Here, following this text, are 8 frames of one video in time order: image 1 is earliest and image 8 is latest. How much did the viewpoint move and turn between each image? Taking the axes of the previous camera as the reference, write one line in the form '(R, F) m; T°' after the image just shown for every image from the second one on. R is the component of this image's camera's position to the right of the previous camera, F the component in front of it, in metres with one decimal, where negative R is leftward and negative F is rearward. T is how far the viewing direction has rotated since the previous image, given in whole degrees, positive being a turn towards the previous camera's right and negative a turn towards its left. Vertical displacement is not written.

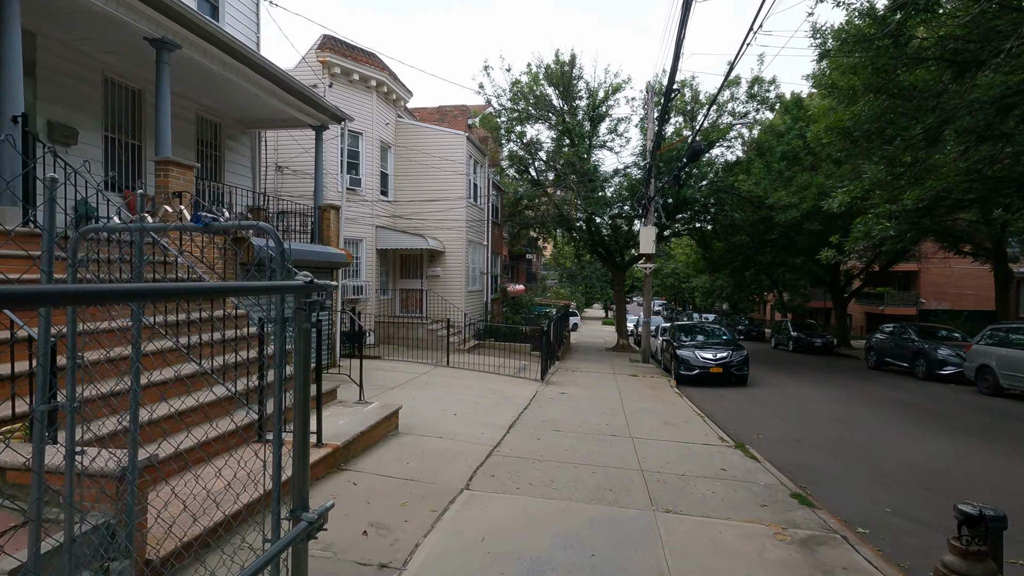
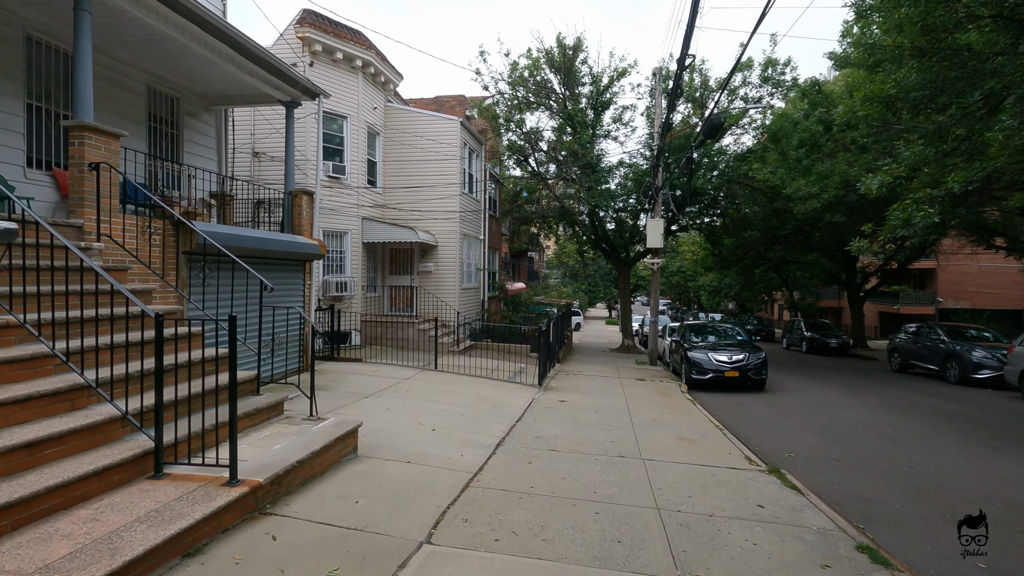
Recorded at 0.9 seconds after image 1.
(+0.2, +1.2) m; 0°
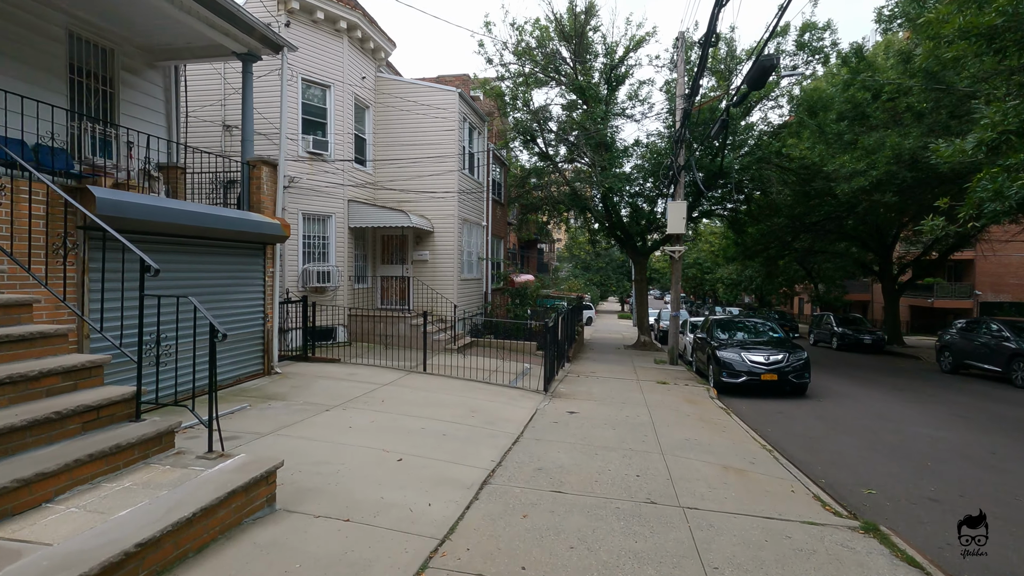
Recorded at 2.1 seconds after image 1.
(+0.2, +1.7) m; -1°
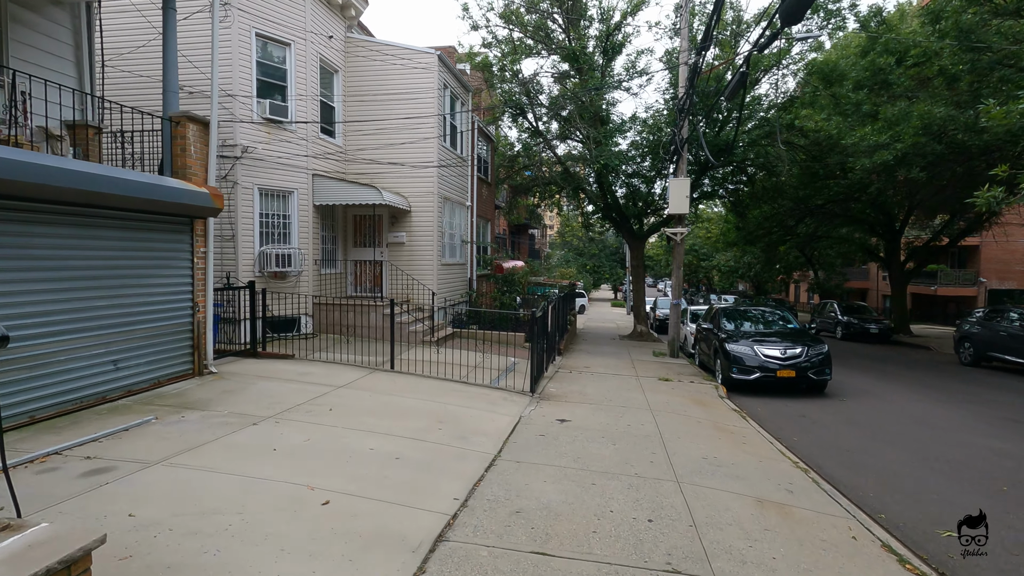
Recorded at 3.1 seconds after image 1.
(+0.2, +1.4) m; +1°
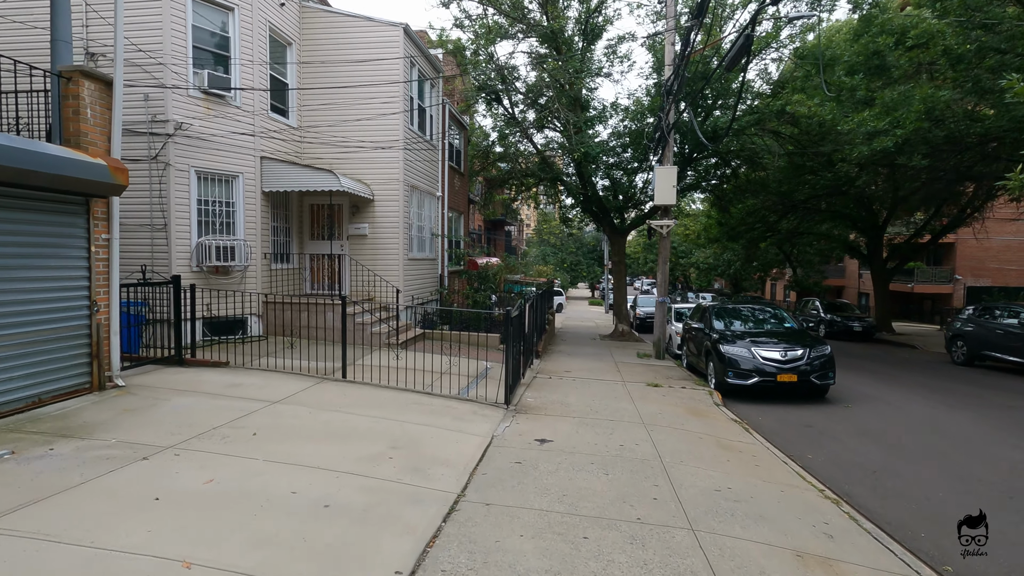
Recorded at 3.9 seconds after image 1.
(+0.1, +1.1) m; +2°
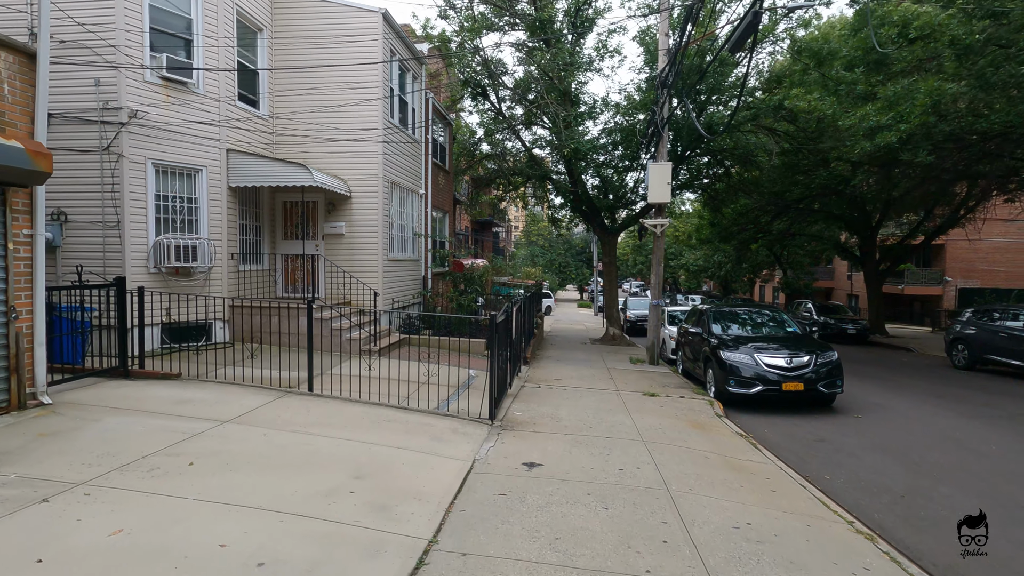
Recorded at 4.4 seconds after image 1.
(0.0, +0.7) m; +1°
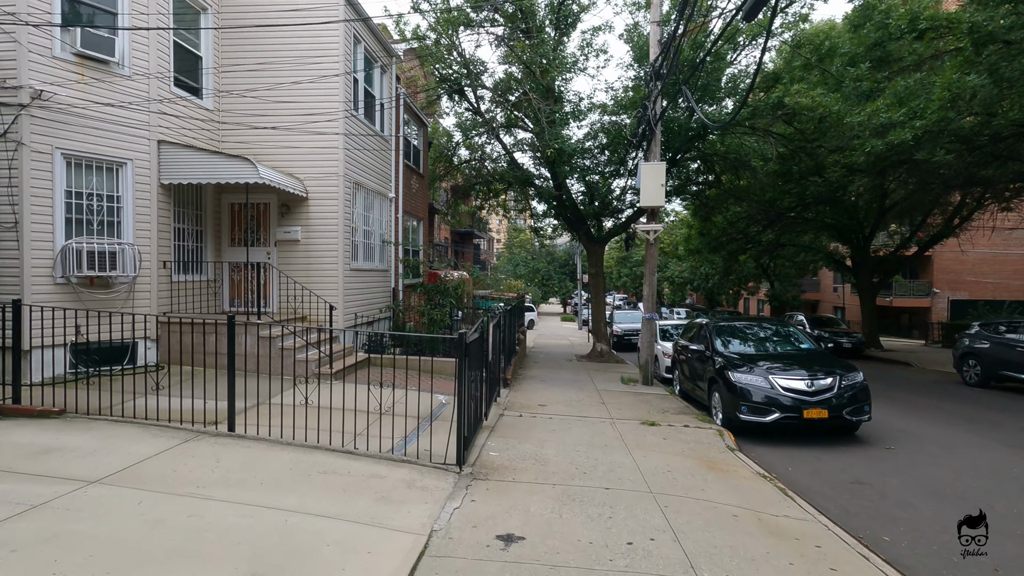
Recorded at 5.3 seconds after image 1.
(+0.1, +1.3) m; +2°
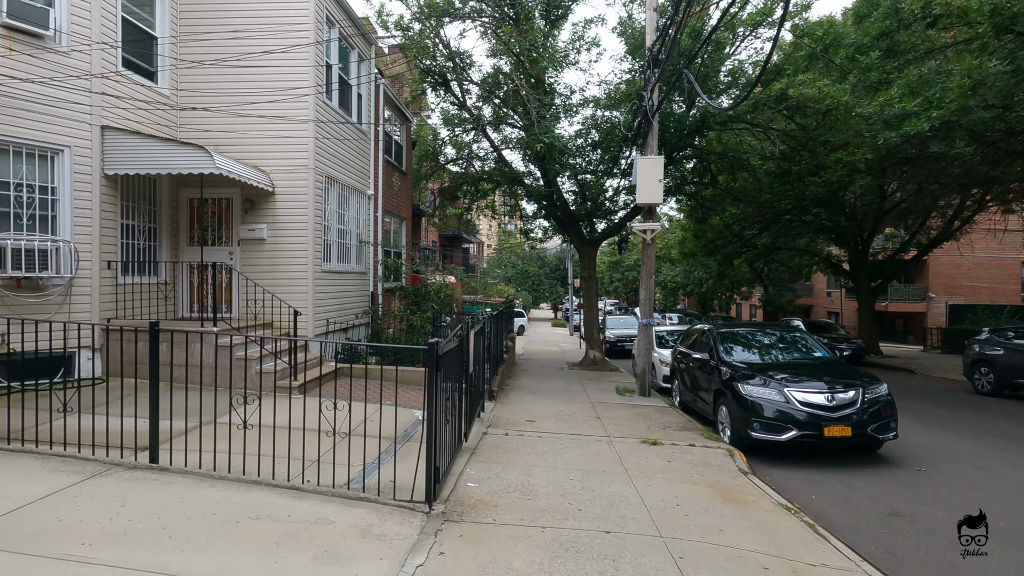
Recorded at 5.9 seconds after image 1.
(+0.1, +0.8) m; +1°
